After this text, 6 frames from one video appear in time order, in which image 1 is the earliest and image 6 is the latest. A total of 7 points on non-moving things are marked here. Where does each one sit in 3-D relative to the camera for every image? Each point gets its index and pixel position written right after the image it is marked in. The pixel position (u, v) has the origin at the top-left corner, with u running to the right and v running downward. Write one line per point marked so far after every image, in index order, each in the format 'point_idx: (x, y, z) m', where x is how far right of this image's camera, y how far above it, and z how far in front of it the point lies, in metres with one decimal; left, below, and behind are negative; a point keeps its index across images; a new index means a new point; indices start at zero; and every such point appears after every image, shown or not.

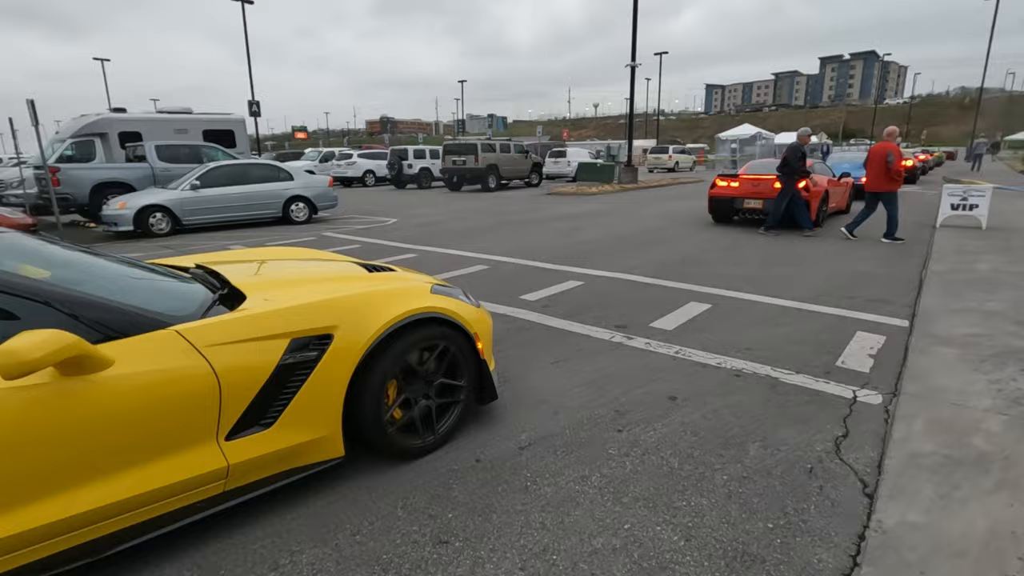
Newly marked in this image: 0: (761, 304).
0: (+2.8, -0.2, +5.9) m
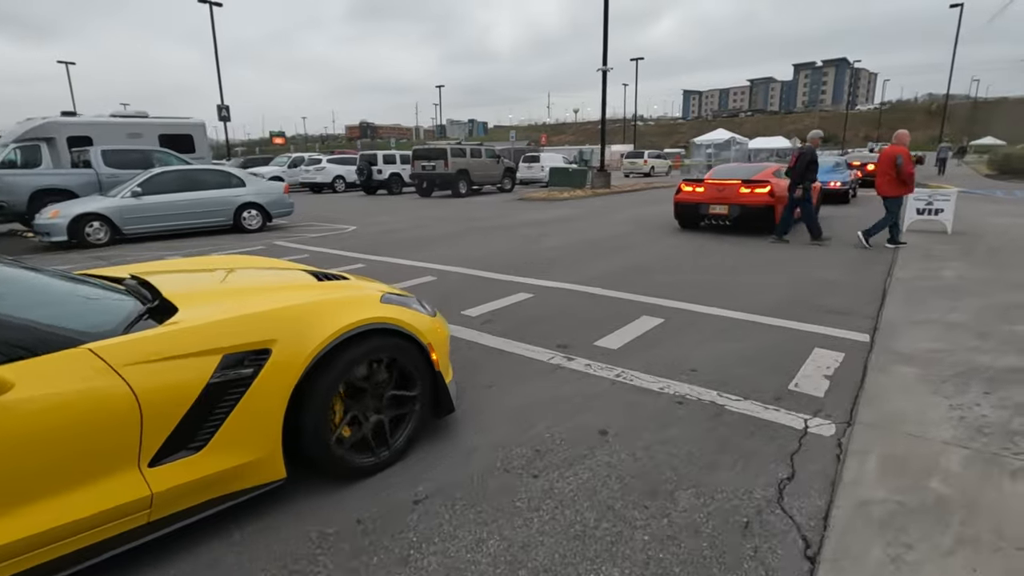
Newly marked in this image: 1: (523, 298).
0: (+2.2, -0.3, +5.6) m
1: (+0.1, -0.1, +6.5) m
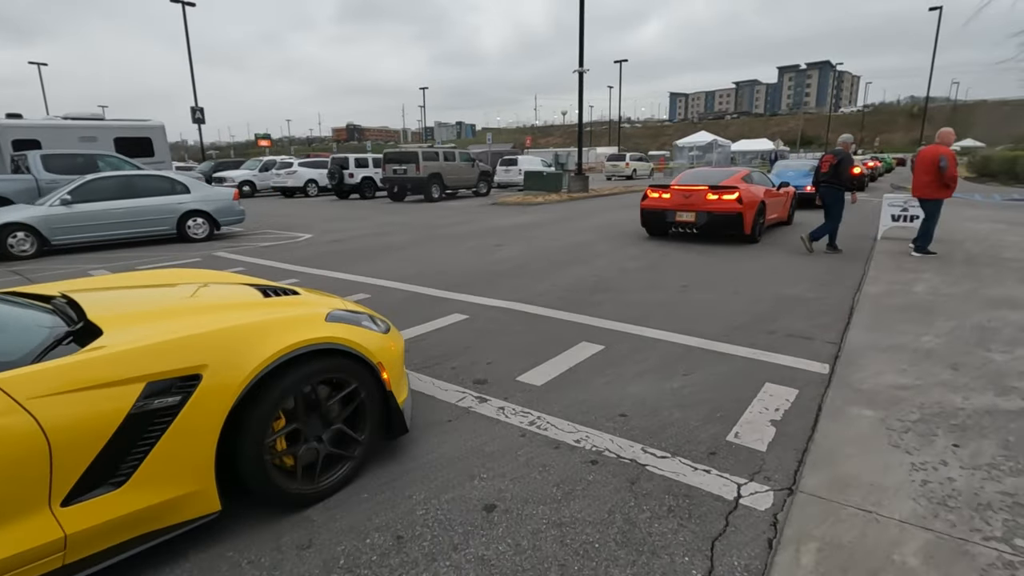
0: (+1.4, -0.5, +5.0) m
1: (-0.6, -0.3, +5.9) m
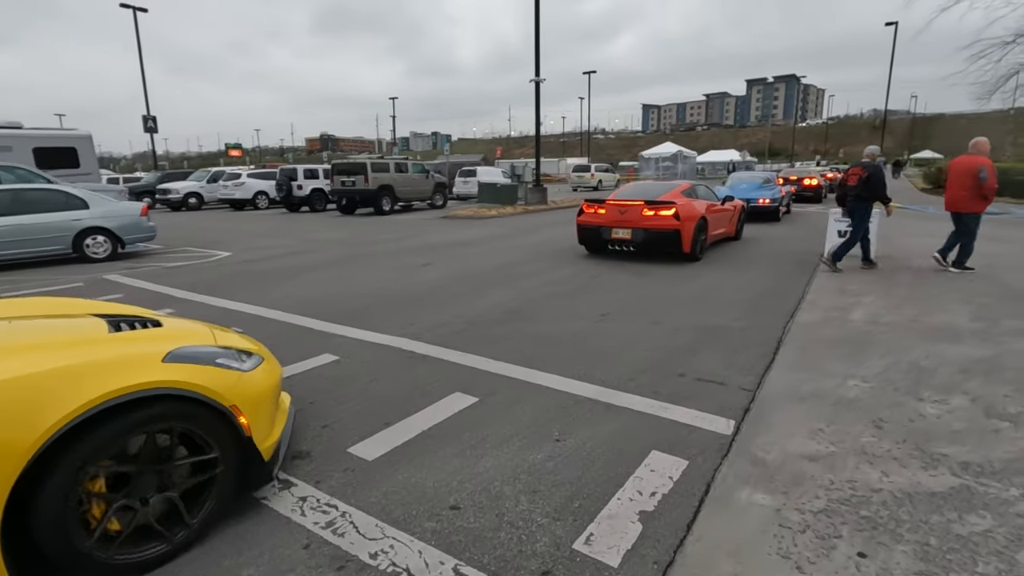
0: (+0.3, -0.8, +4.2) m
1: (-1.8, -0.7, +5.0) m
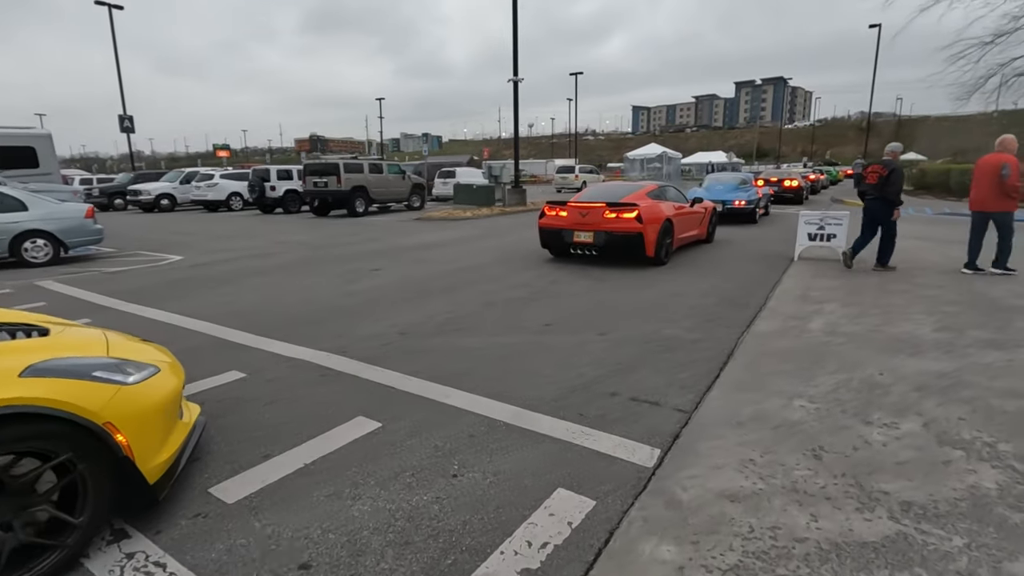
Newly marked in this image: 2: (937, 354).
0: (-0.3, -0.9, +3.8) m
1: (-2.4, -0.8, +4.6) m
2: (+3.8, -0.6, +4.8) m
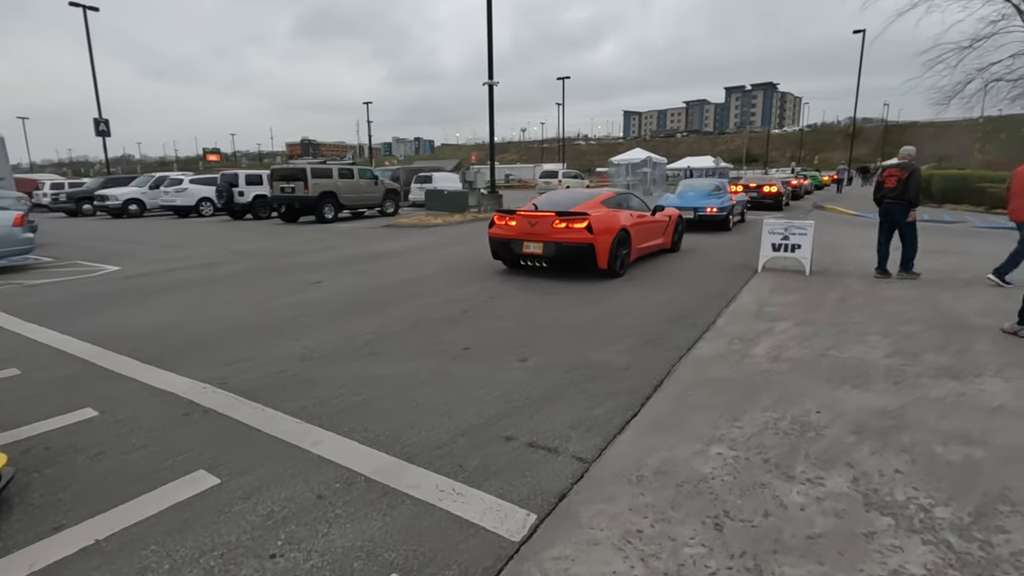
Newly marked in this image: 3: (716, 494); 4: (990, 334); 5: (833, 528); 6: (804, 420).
0: (-1.1, -1.1, +3.2) m
1: (-3.2, -1.0, +4.0) m
2: (+3.0, -0.8, +4.2) m
3: (+1.1, -1.1, +2.9) m
4: (+4.9, -0.5, +5.4) m
5: (+1.6, -1.2, +2.6) m
6: (+2.1, -0.9, +3.7) m
